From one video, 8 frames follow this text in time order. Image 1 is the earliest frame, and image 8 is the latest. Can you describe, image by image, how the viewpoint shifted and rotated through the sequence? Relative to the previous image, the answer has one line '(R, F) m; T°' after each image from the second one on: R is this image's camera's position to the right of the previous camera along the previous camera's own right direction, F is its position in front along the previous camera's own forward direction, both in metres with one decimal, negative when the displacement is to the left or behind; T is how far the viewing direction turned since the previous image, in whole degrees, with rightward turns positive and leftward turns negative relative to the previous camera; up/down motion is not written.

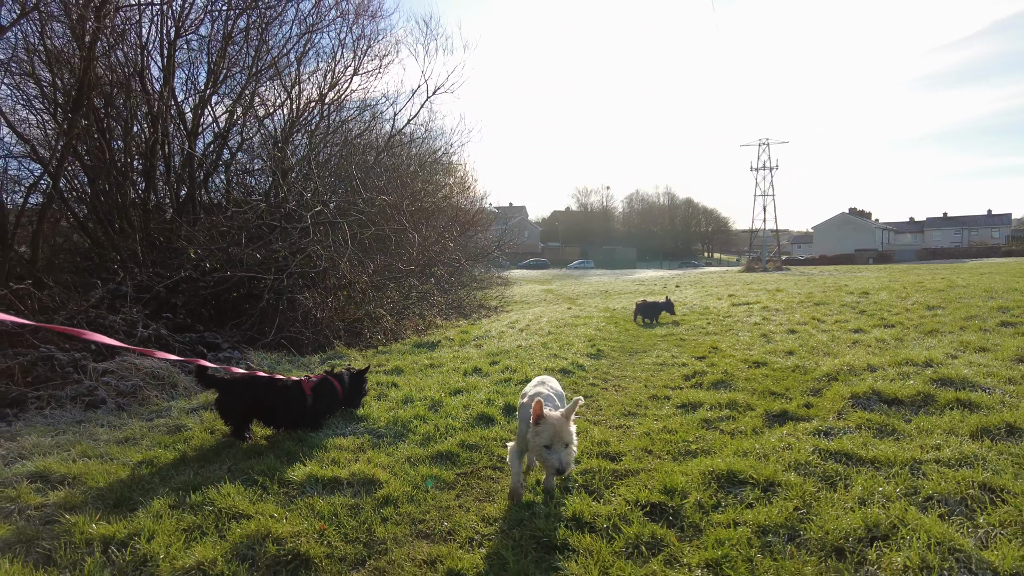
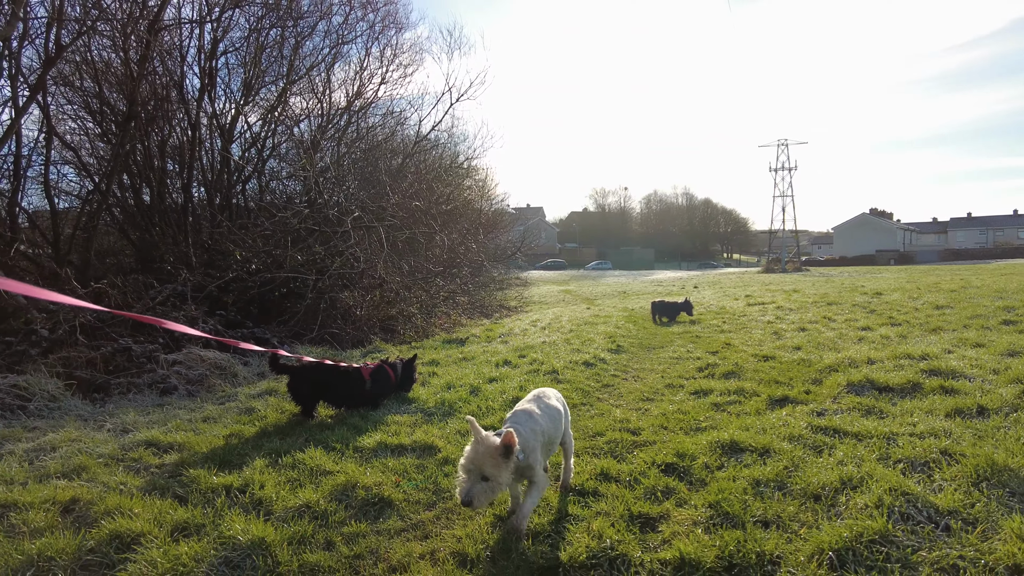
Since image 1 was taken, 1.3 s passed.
(-0.1, -0.6) m; -1°
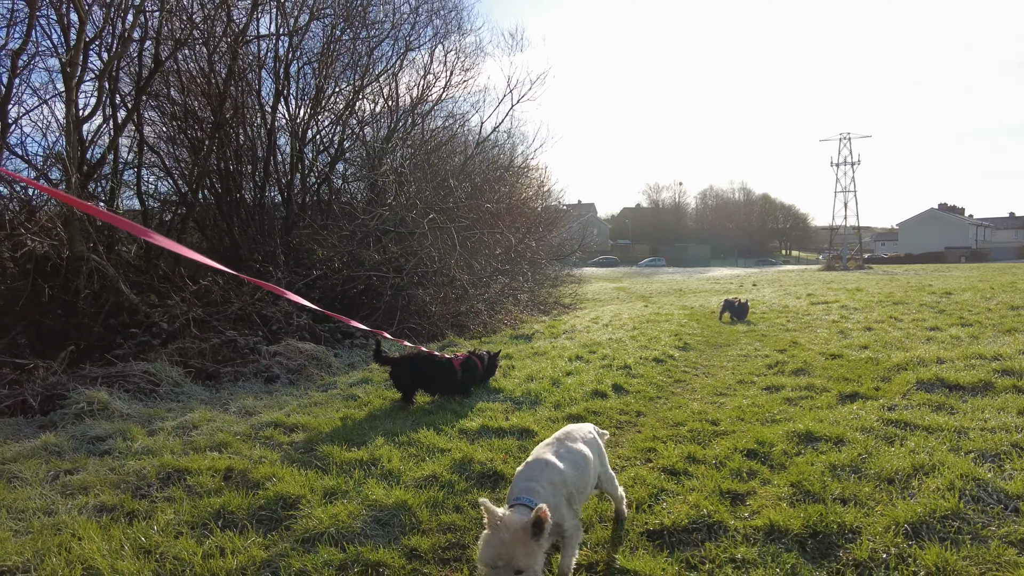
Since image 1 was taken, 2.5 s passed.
(-0.2, -0.4) m; -4°
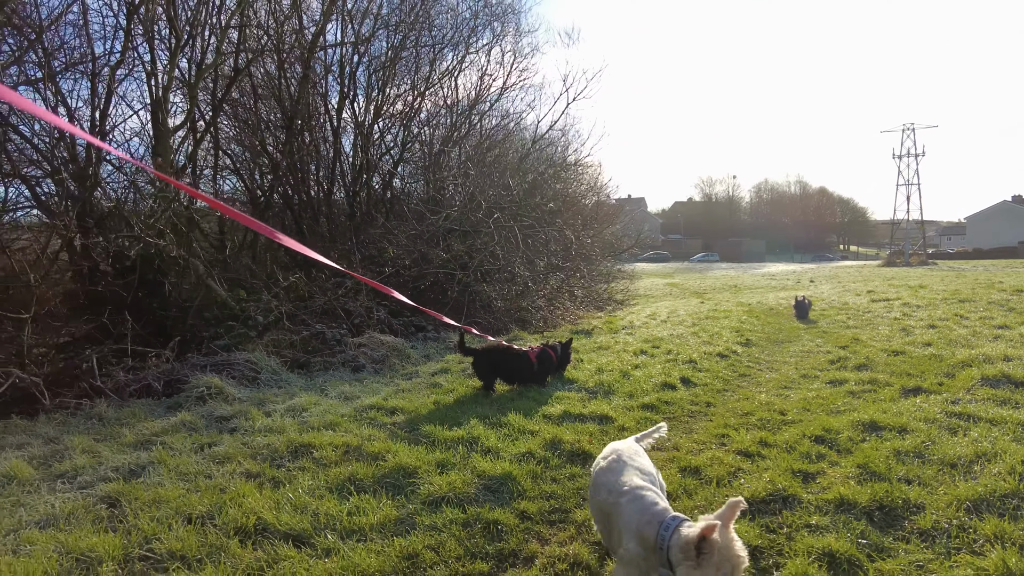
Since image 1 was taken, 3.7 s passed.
(-0.2, -0.4) m; -4°
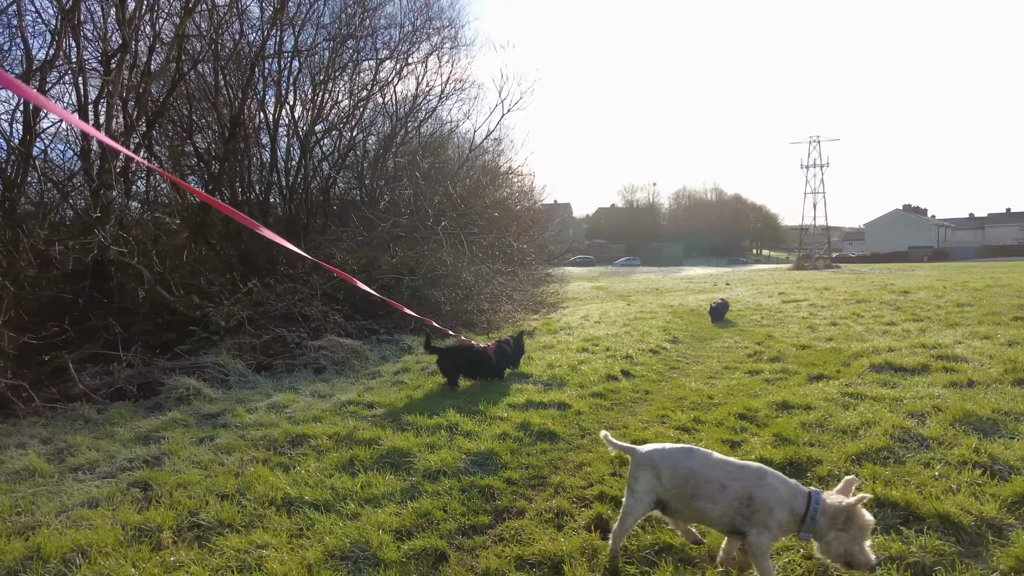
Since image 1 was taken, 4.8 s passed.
(-0.3, -0.6) m; +6°
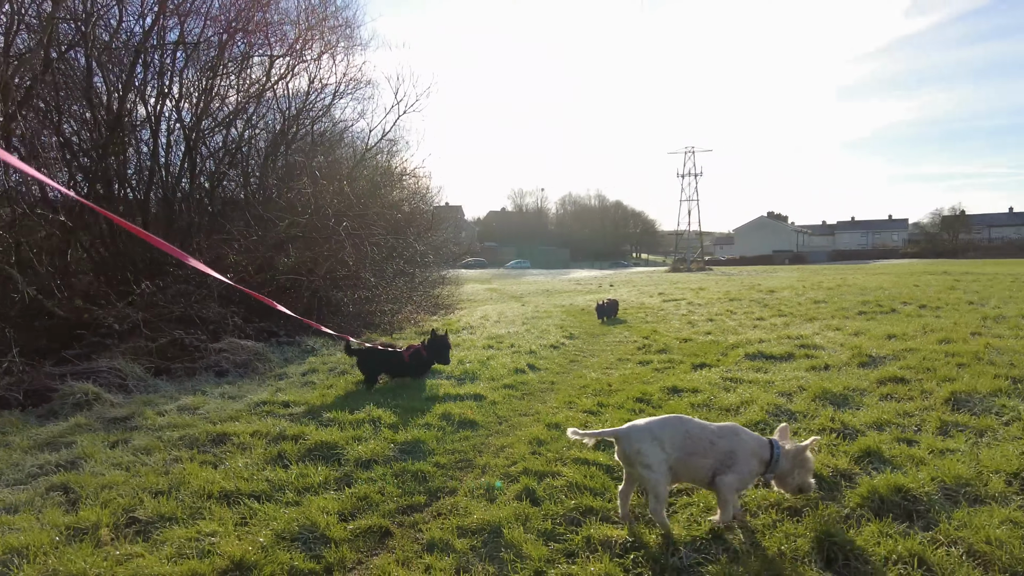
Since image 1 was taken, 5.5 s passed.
(-0.2, -0.3) m; +10°
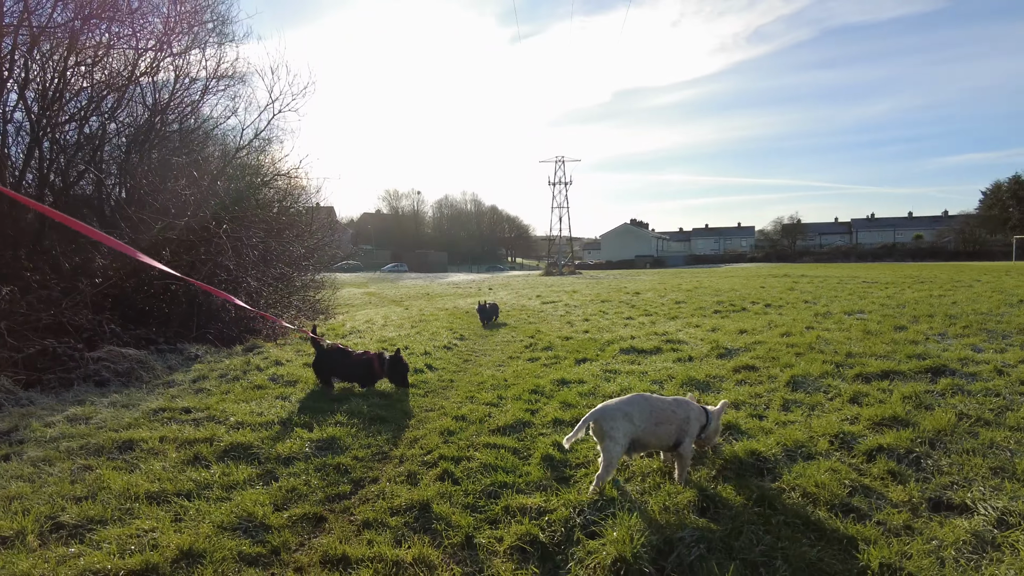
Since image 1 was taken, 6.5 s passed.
(-0.2, -0.4) m; +11°
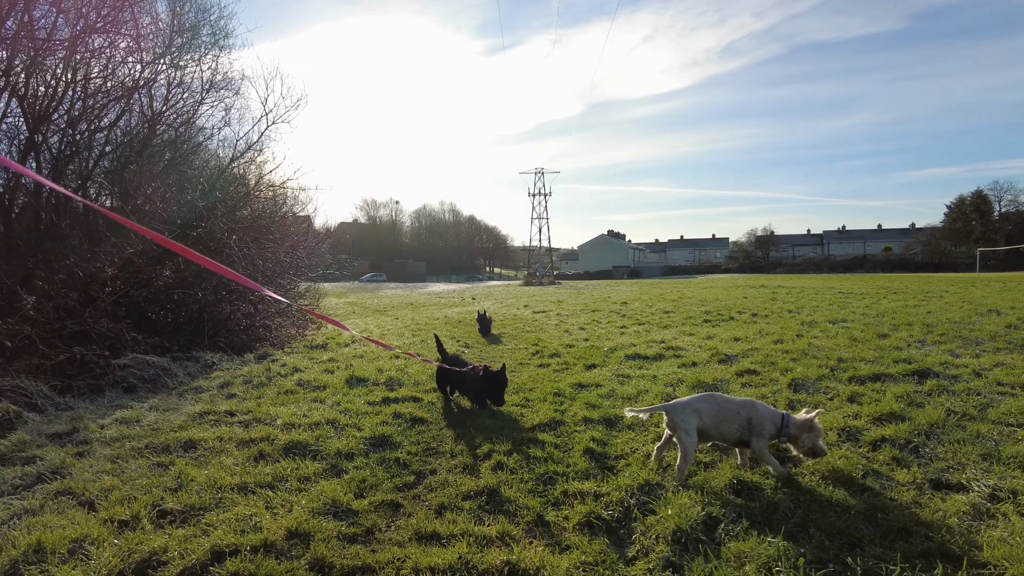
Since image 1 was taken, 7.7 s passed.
(-0.4, -0.4) m; +2°
